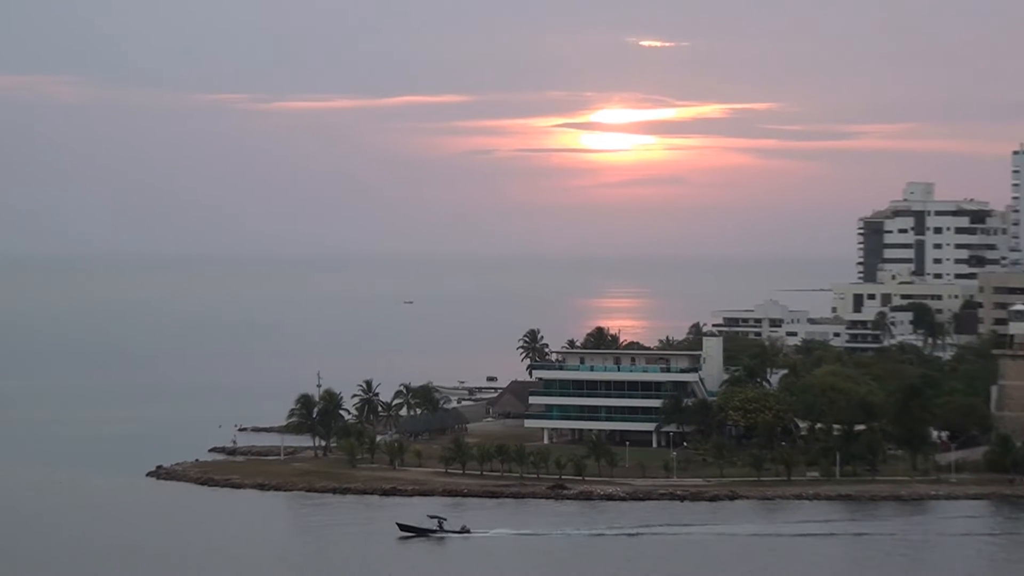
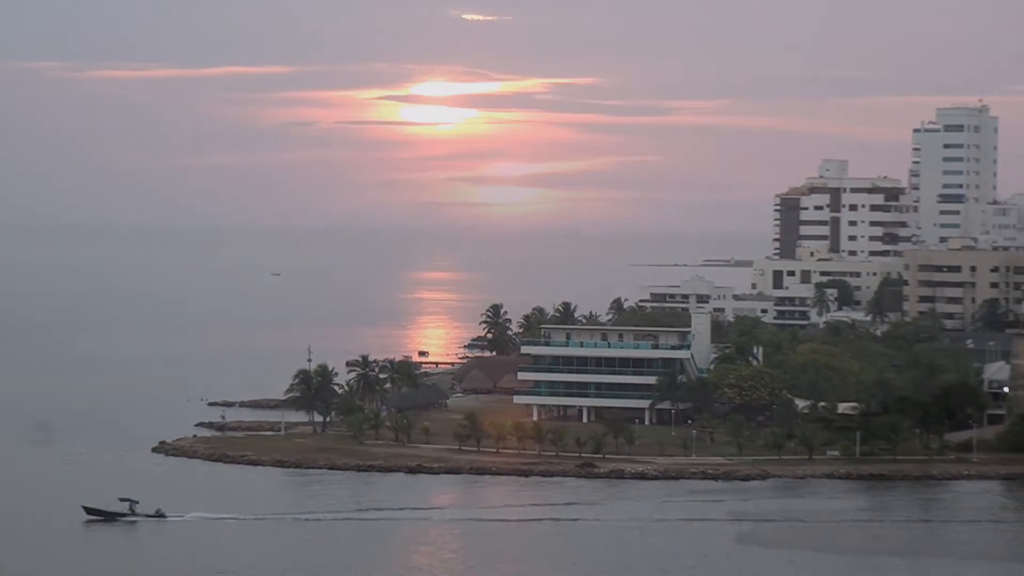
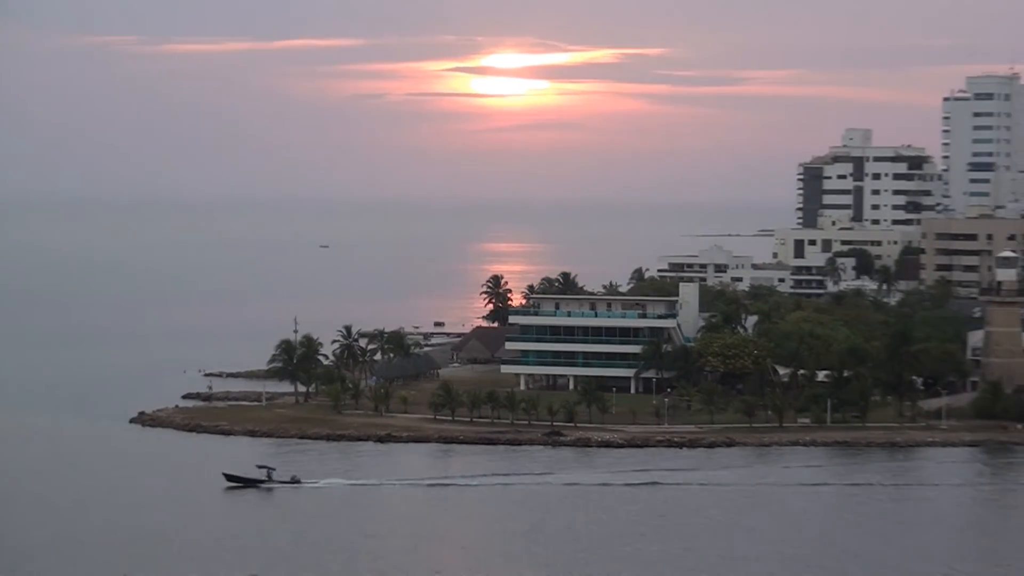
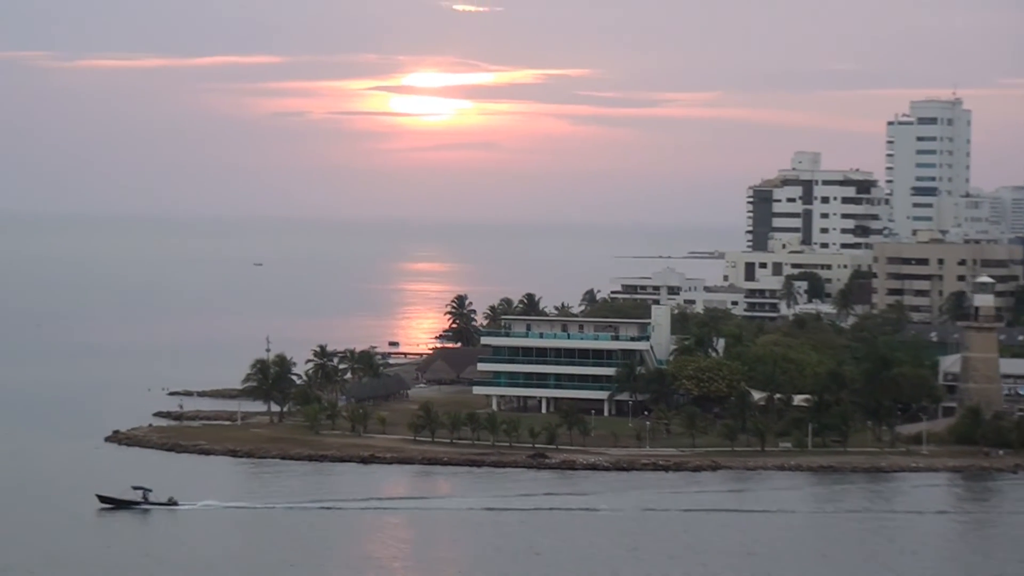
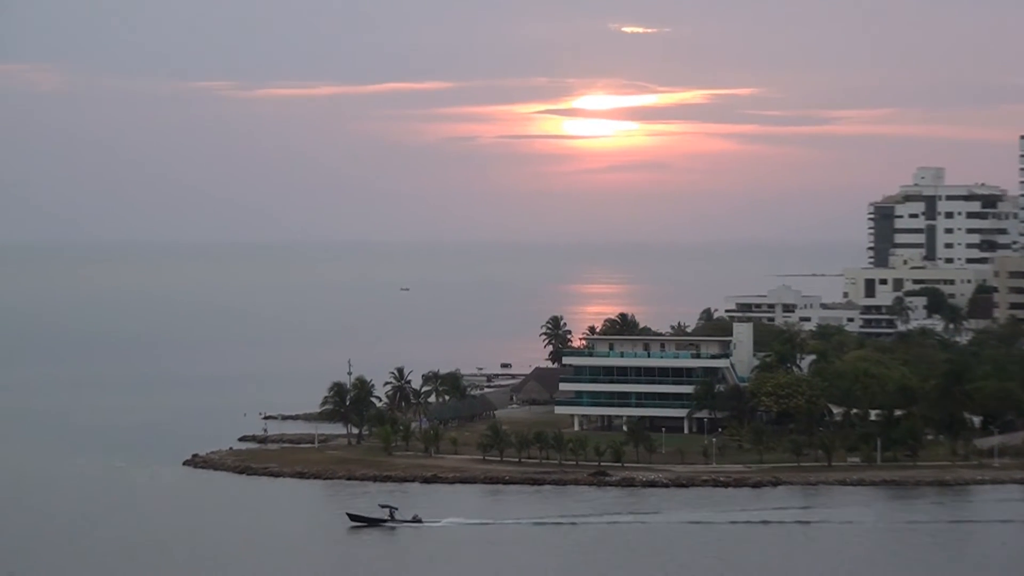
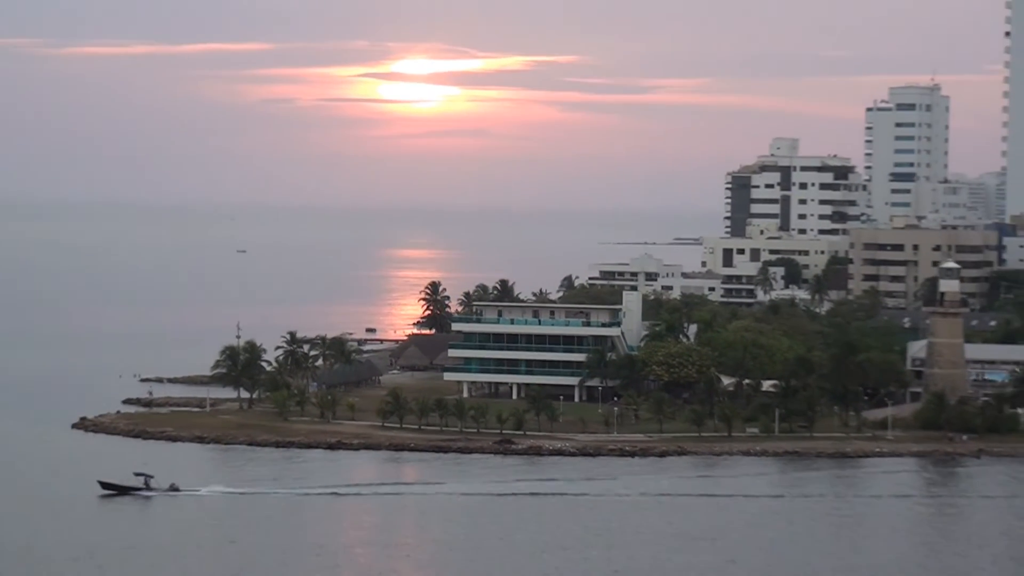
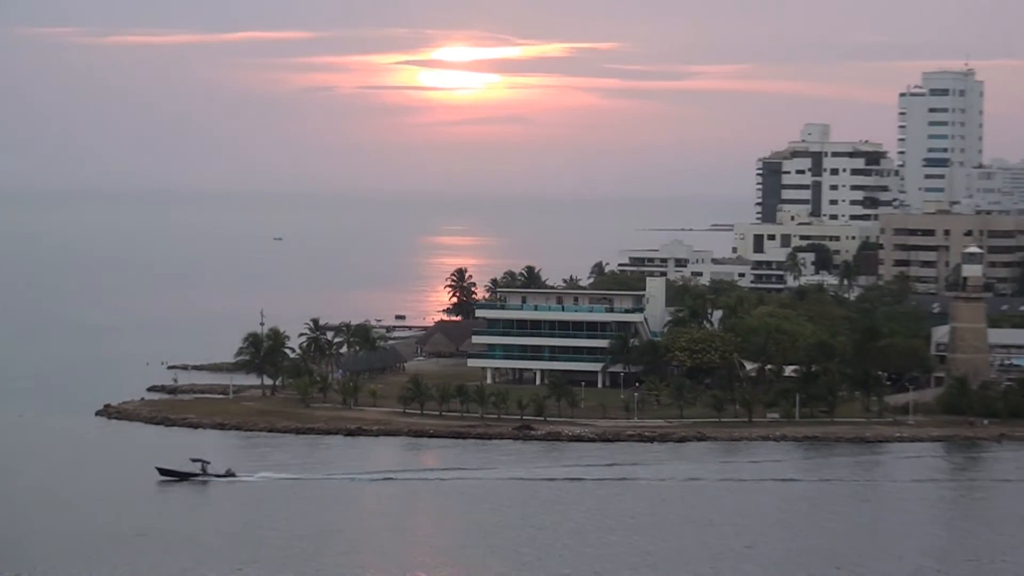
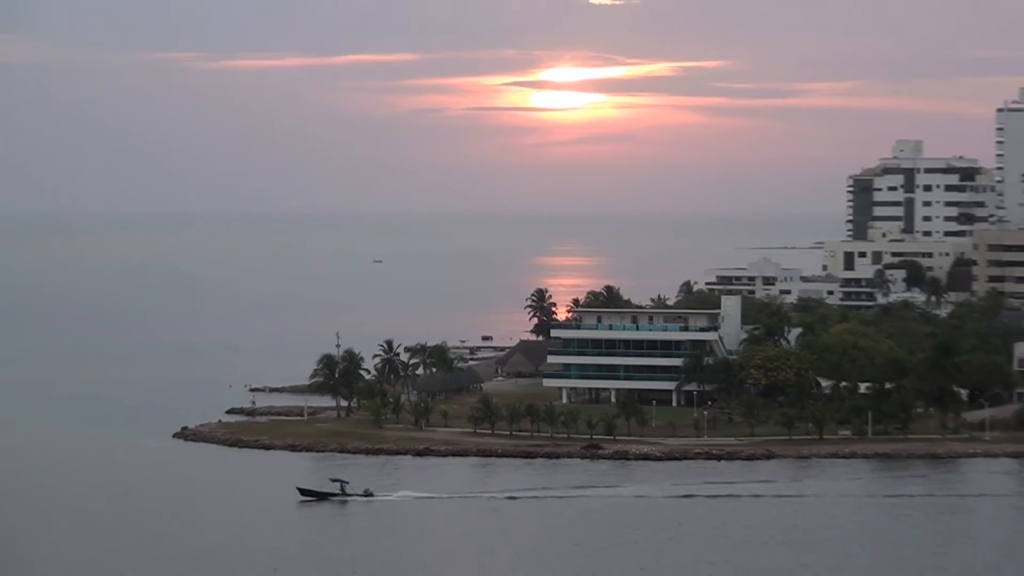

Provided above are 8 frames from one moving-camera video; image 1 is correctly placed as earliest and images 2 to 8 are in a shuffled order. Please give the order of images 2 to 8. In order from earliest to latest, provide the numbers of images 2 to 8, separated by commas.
5, 8, 3, 7, 6, 4, 2
